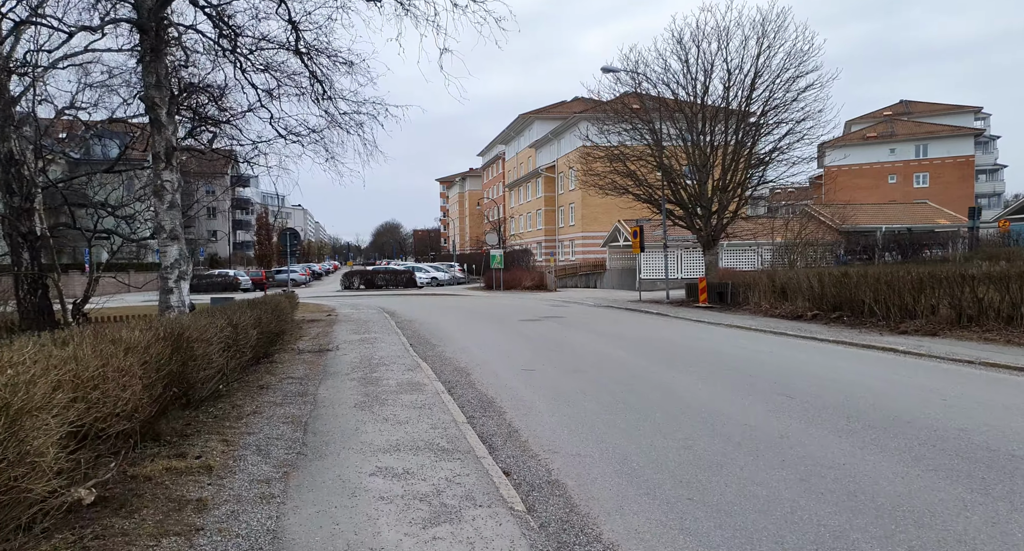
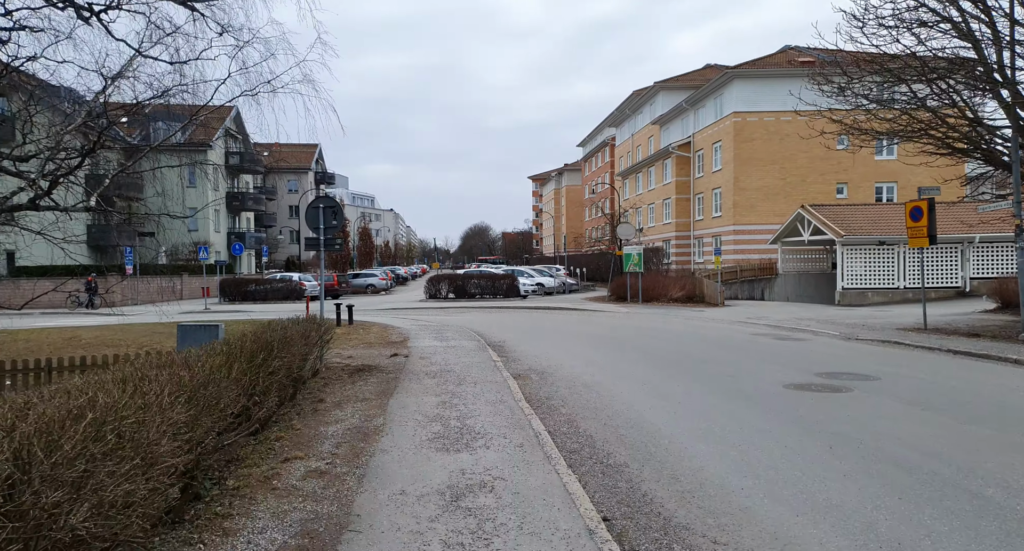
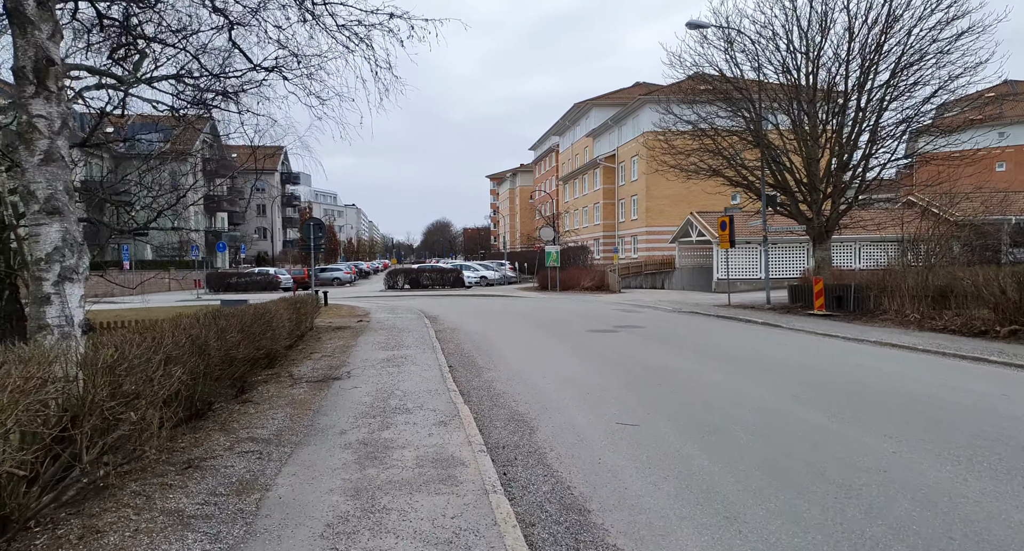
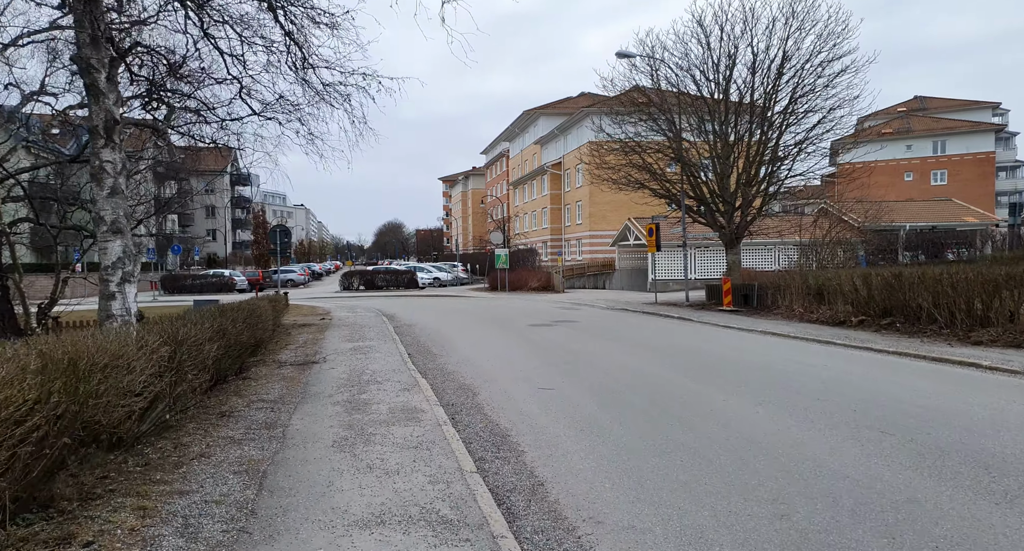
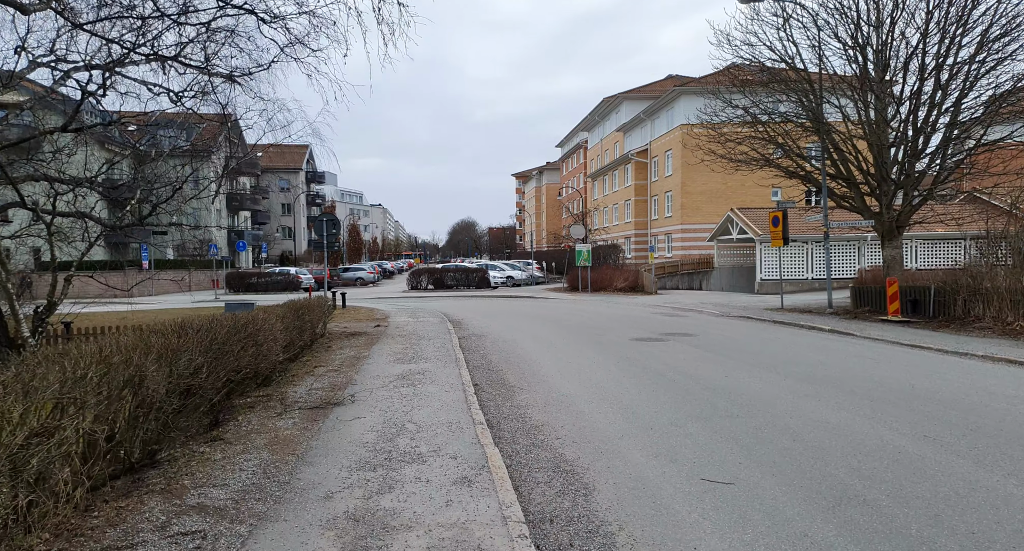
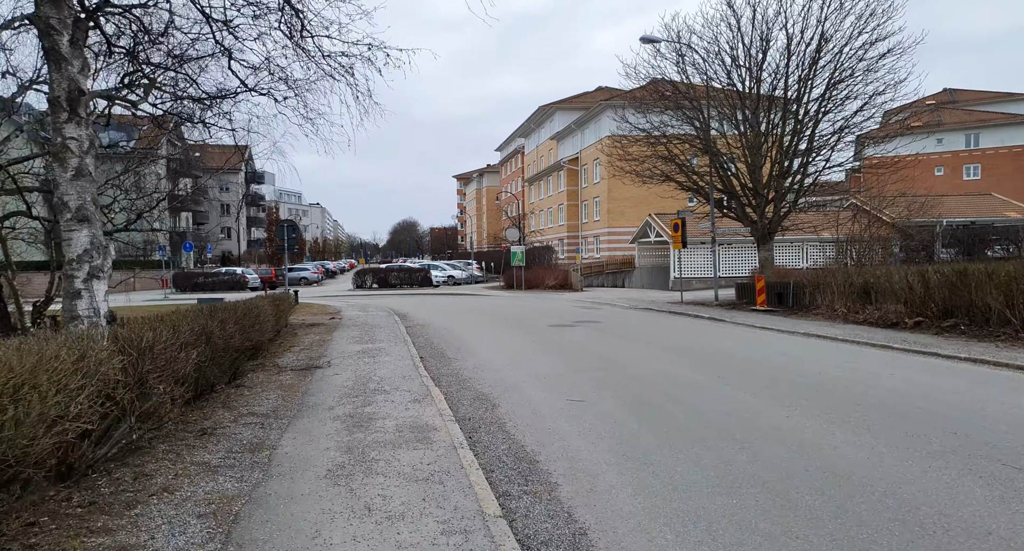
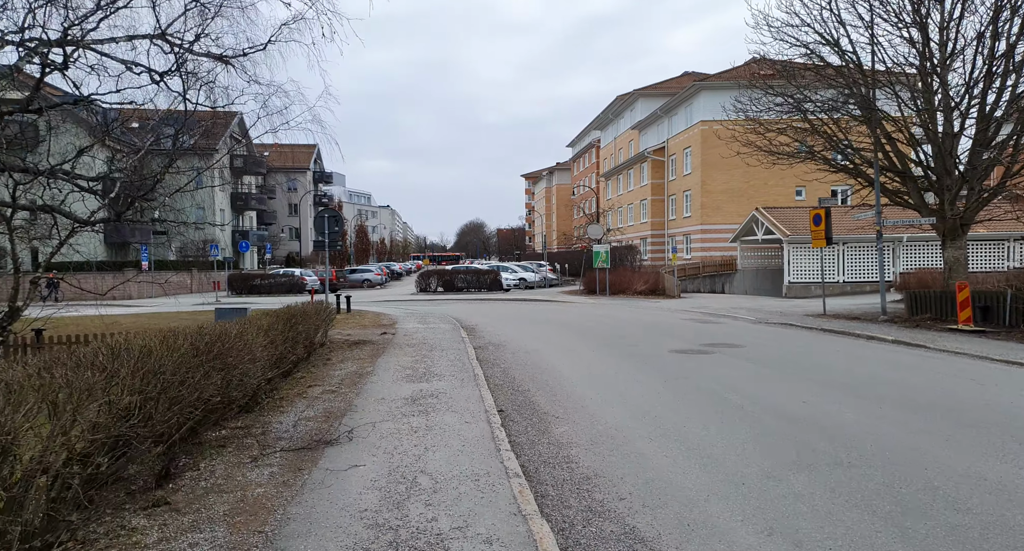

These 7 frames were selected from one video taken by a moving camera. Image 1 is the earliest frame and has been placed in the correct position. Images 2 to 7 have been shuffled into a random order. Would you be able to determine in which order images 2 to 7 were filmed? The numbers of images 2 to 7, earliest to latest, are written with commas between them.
4, 6, 3, 5, 7, 2
